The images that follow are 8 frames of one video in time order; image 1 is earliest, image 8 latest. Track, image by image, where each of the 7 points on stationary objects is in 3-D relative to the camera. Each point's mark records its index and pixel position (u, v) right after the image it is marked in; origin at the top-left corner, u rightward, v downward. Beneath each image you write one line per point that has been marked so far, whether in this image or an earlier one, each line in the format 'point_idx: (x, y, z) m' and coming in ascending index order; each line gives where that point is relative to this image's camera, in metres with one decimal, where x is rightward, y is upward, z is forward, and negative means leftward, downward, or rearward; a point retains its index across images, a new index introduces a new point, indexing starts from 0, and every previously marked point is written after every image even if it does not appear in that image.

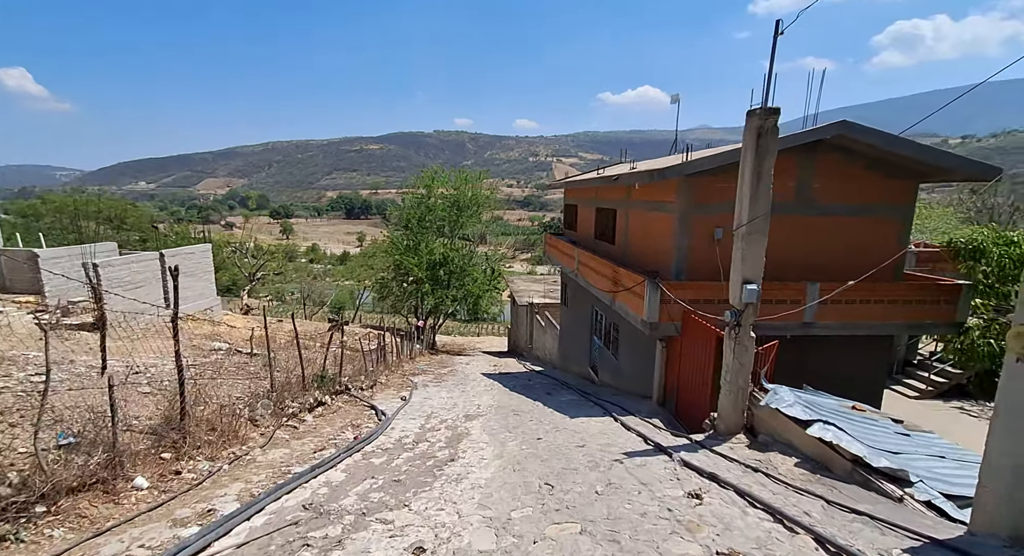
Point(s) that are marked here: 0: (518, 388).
0: (+0.2, -2.9, +13.2) m
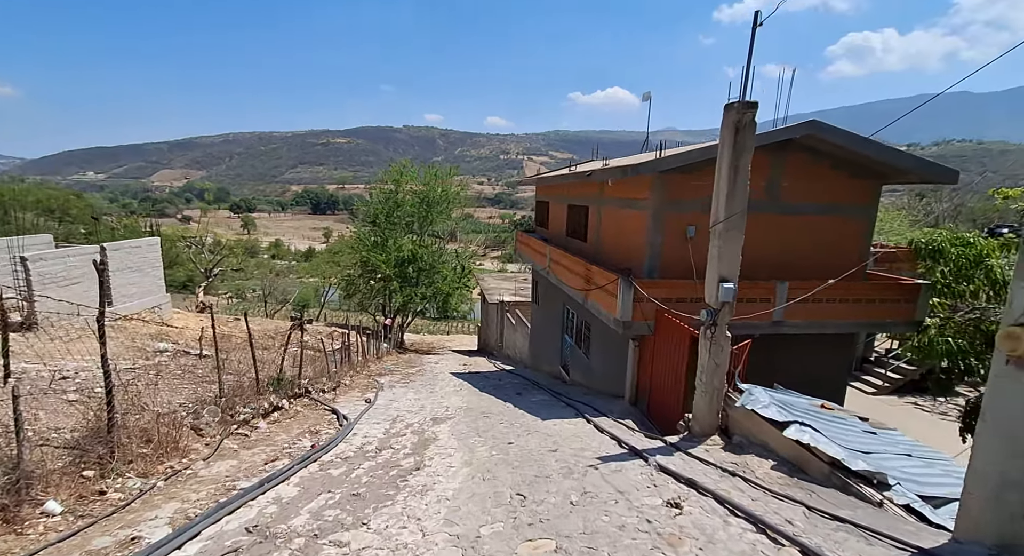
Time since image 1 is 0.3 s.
0: (-0.6, -2.8, +12.9) m
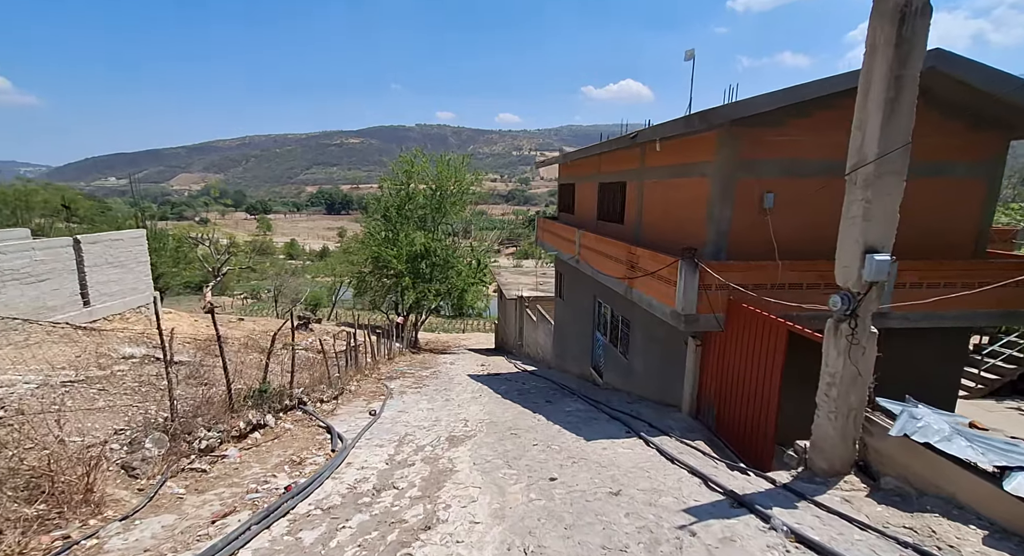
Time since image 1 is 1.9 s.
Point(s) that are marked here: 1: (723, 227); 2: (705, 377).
0: (0.0, -2.6, +11.3) m
1: (+2.9, +0.7, +6.7) m
2: (+2.7, -1.4, +6.9) m
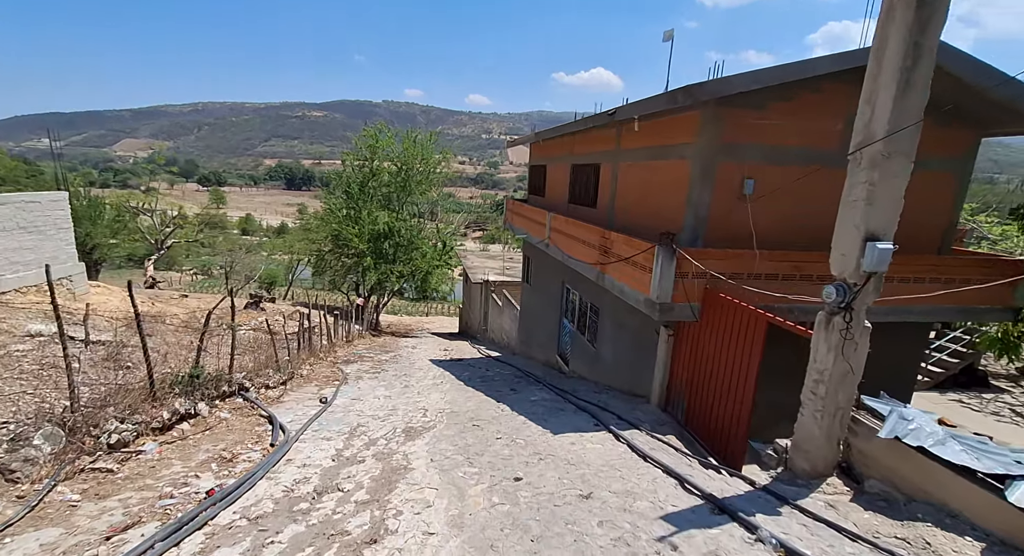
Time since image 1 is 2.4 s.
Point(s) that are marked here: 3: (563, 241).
0: (-0.8, -2.2, +10.9) m
1: (+2.5, +0.8, +6.4) m
2: (+2.2, -1.2, +6.6) m
3: (+1.0, +0.8, +10.3) m
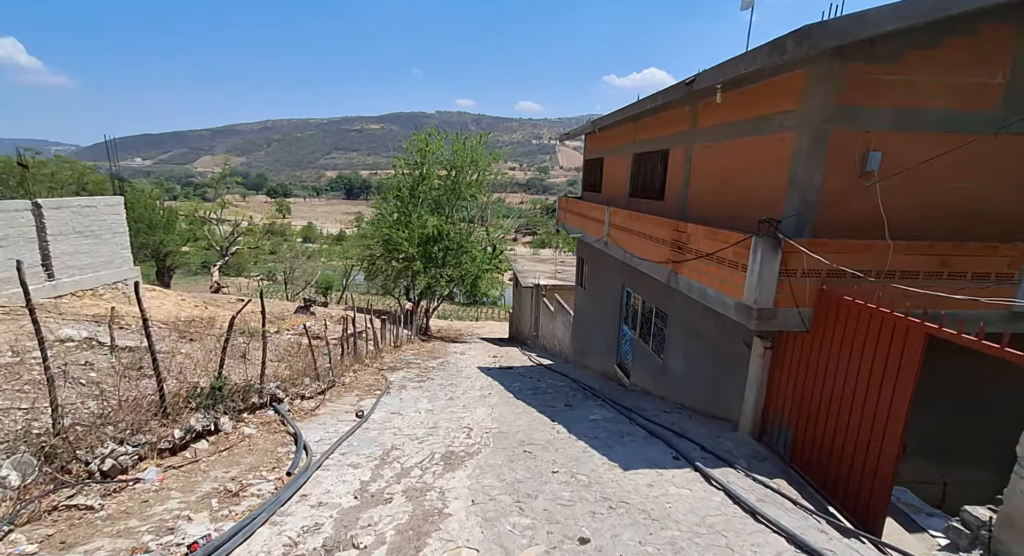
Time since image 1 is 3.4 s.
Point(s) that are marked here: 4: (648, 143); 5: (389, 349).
0: (+0.3, -2.3, +9.9) m
1: (+3.1, +0.9, +5.1) m
2: (+2.9, -1.2, +5.3) m
3: (+2.1, +0.7, +9.1) m
4: (+2.6, +2.6, +9.6) m
5: (-3.8, -2.1, +15.1) m
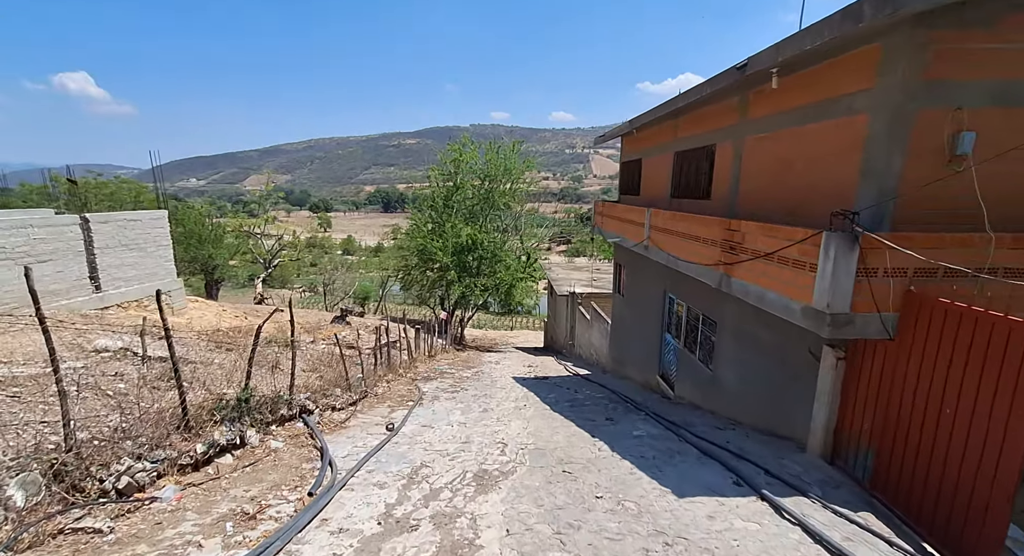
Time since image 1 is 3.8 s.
0: (+1.0, -2.4, +9.4) m
1: (+3.4, +0.9, +4.5) m
2: (+3.3, -1.2, +4.7) m
3: (+2.7, +0.7, +8.6) m
4: (+3.2, +2.5, +9.0) m
5: (-2.7, -2.4, +14.9) m
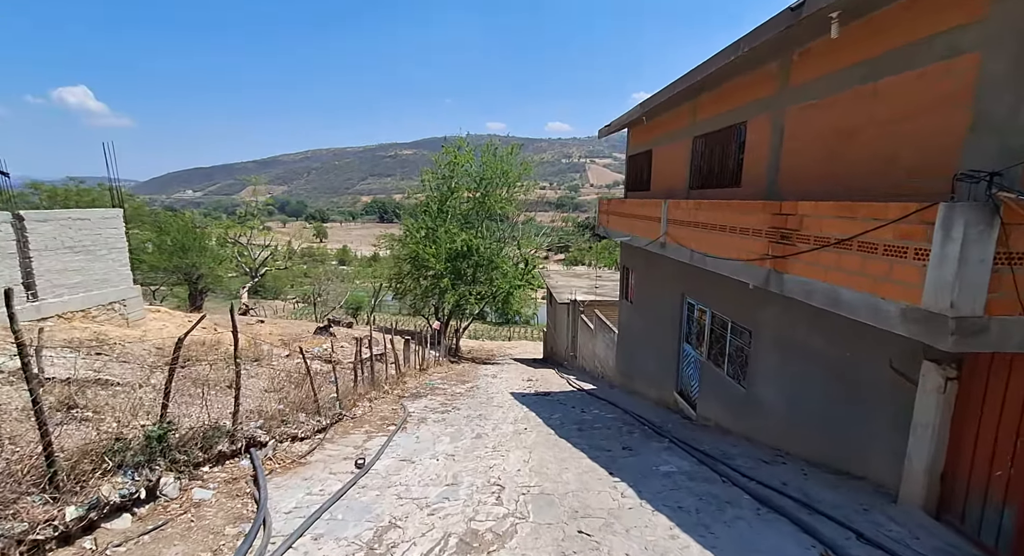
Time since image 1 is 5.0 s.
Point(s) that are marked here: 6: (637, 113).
0: (+1.0, -2.4, +8.1) m
1: (+3.4, +0.9, +3.2) m
2: (+3.2, -1.1, +3.4) m
3: (+2.6, +0.6, +7.3) m
4: (+3.2, +2.5, +7.8) m
5: (-2.8, -2.6, +13.6) m
6: (+2.7, +3.6, +10.8) m
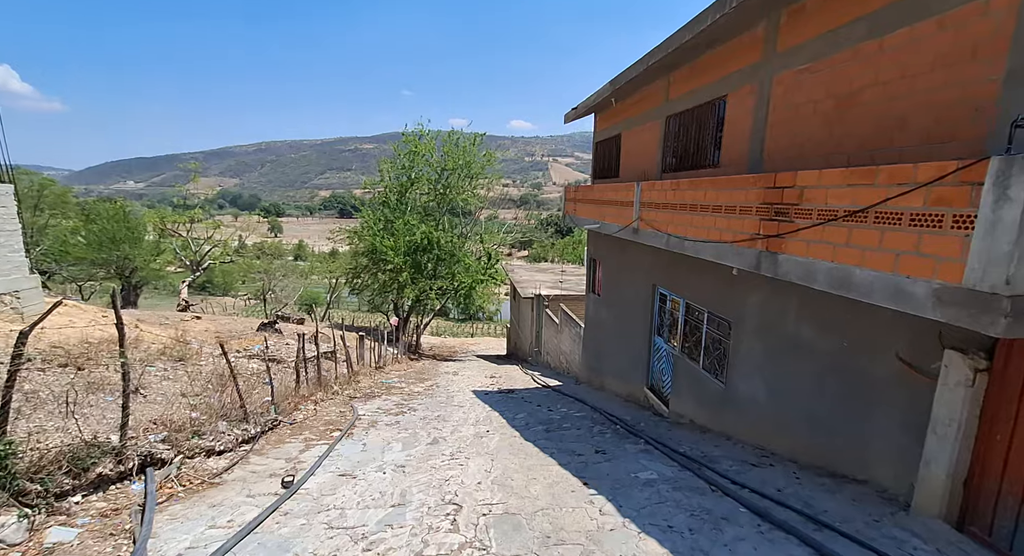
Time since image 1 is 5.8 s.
0: (+0.4, -2.2, +7.4) m
1: (+3.2, +1.1, +2.7) m
2: (+3.0, -1.0, +2.9) m
3: (+2.1, +0.8, +6.7) m
4: (+2.6, +2.7, +7.2) m
5: (-3.7, -2.4, +12.5) m
6: (+1.9, +3.8, +10.2) m
